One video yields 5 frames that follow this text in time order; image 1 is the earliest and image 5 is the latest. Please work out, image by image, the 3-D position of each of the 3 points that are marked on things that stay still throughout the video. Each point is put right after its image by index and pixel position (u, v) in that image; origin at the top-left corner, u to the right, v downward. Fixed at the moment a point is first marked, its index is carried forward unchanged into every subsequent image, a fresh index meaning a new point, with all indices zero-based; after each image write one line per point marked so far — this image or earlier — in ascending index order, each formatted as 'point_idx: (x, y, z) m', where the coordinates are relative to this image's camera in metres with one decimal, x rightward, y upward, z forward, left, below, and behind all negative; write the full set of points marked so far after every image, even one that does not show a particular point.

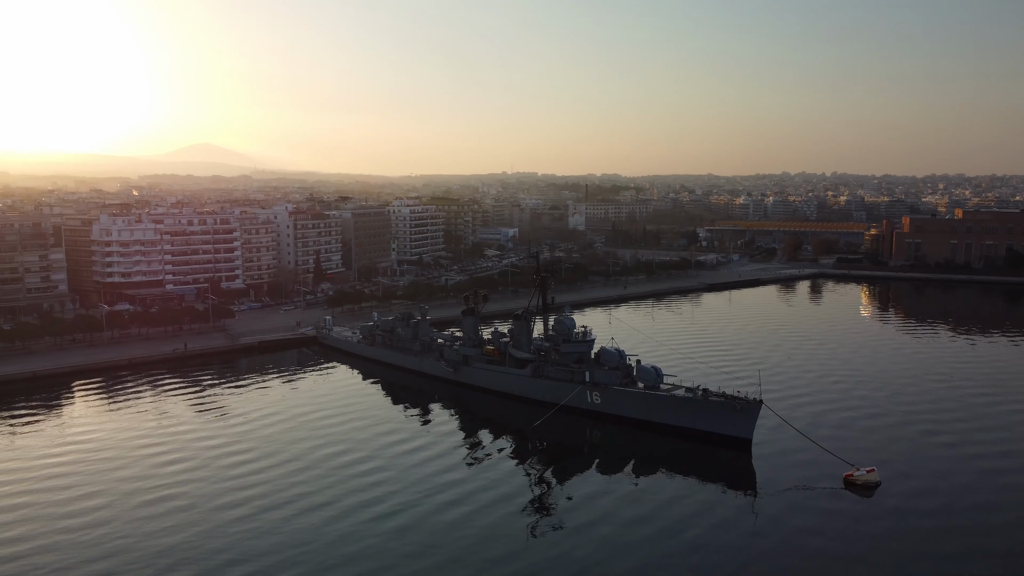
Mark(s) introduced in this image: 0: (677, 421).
0: (+3.3, -2.6, +14.2) m
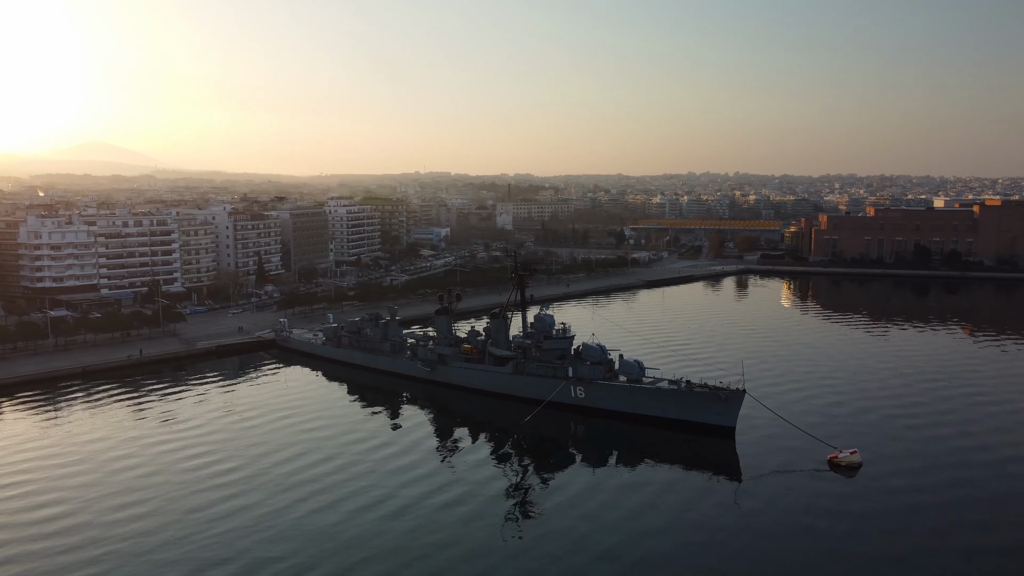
0: (+3.0, -2.5, +14.6) m
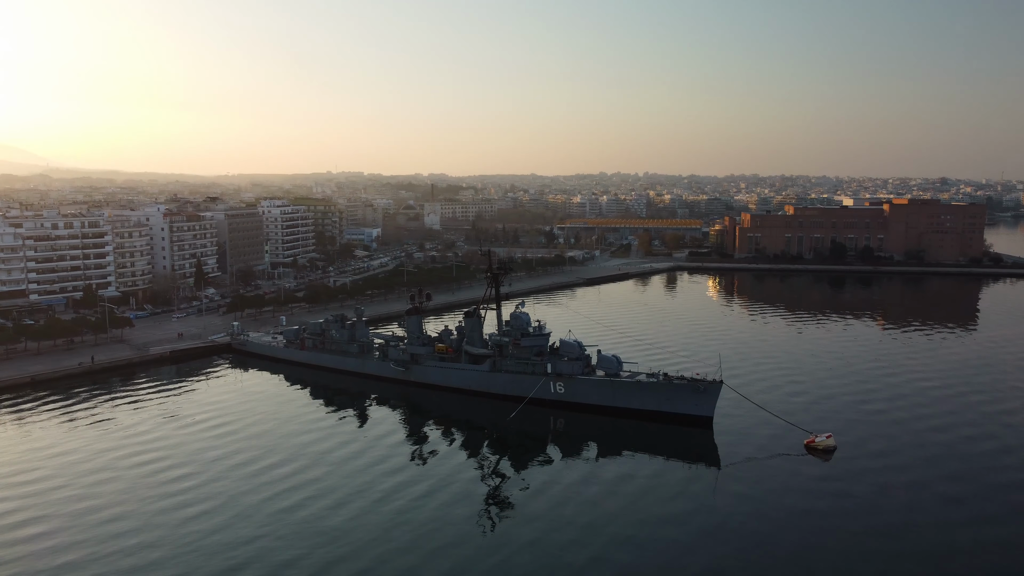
0: (+2.6, -2.5, +15.0) m
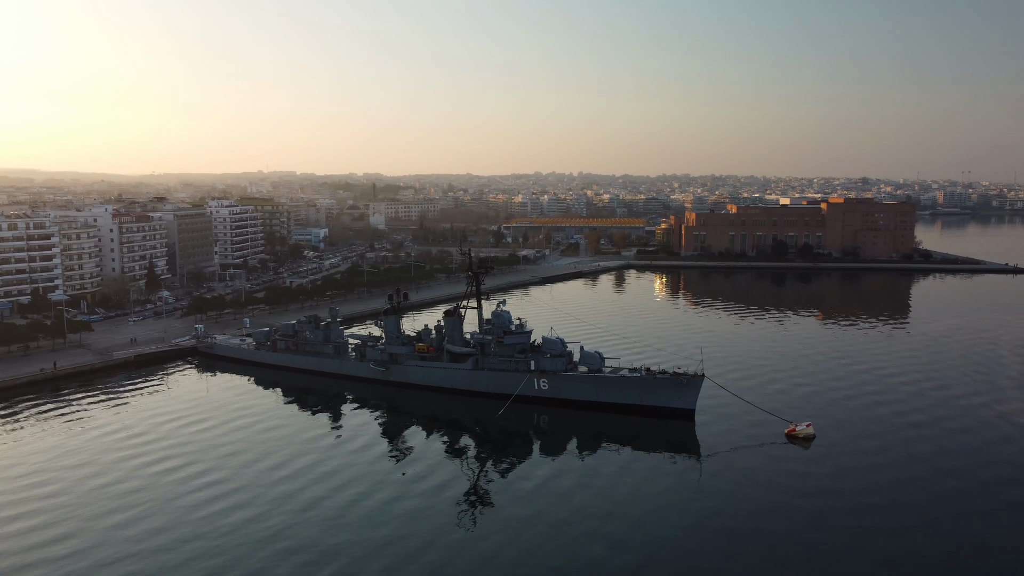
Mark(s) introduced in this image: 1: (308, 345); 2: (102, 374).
0: (+2.3, -2.4, +15.3) m
1: (-5.7, -1.6, +19.8) m
2: (-11.5, -2.4, +19.7) m
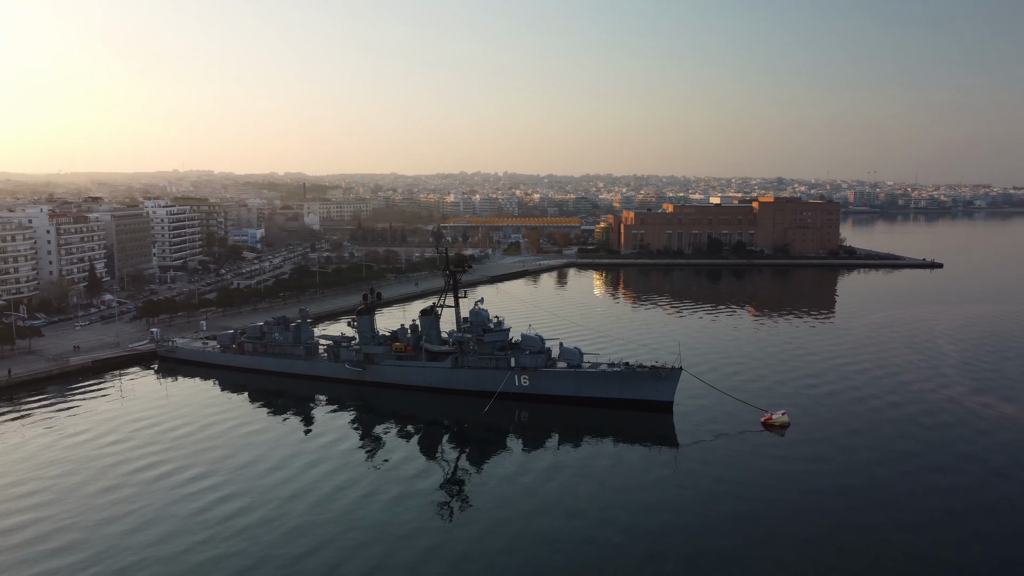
0: (+1.9, -2.3, +15.7) m
1: (-6.5, -1.6, +19.5) m
2: (-12.2, -2.5, +18.9) m
